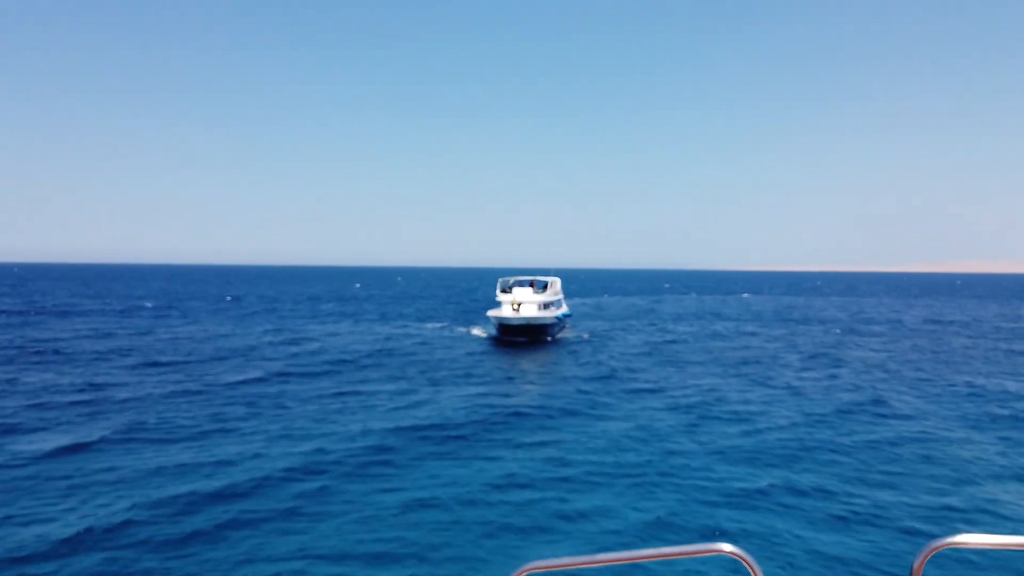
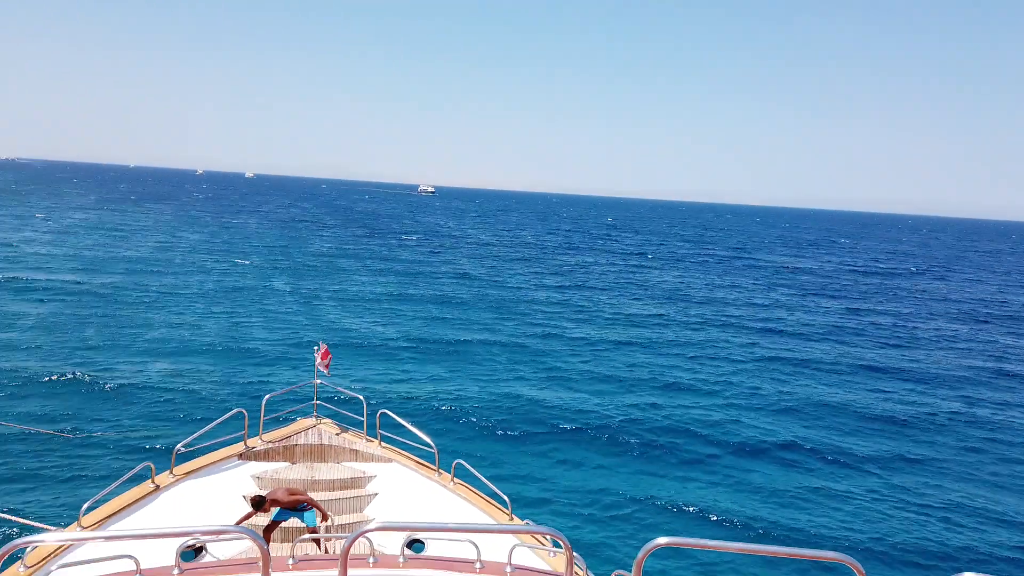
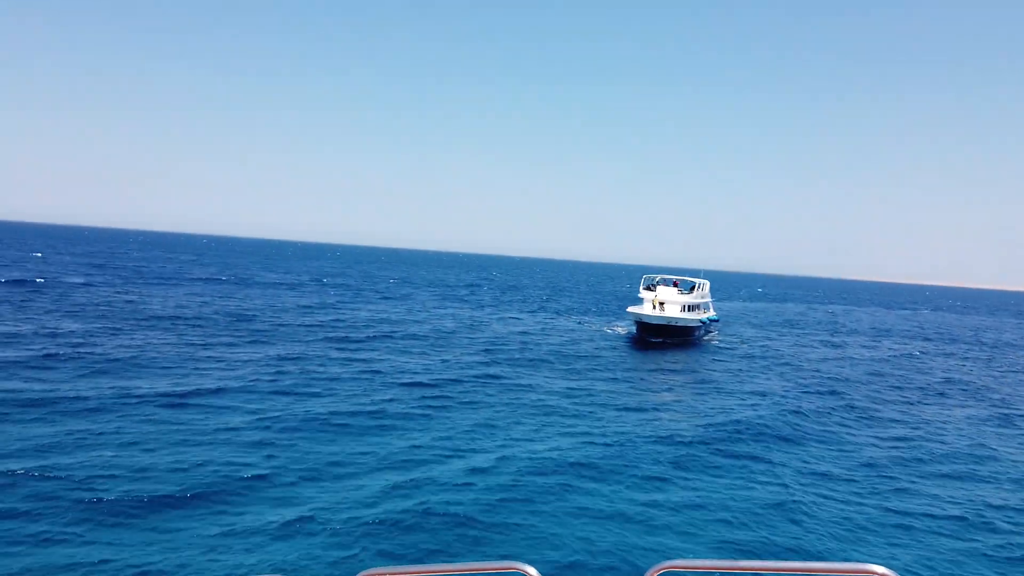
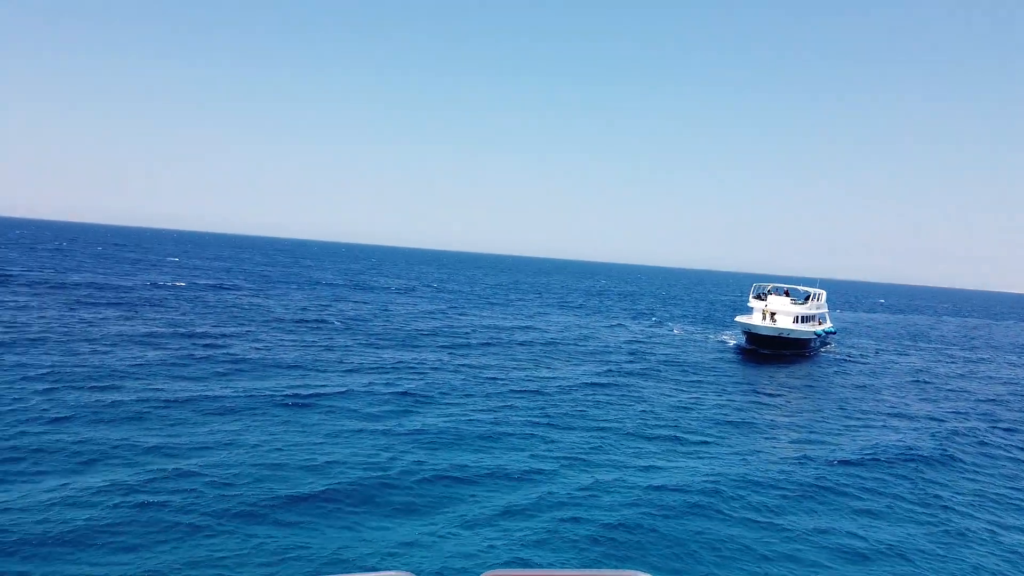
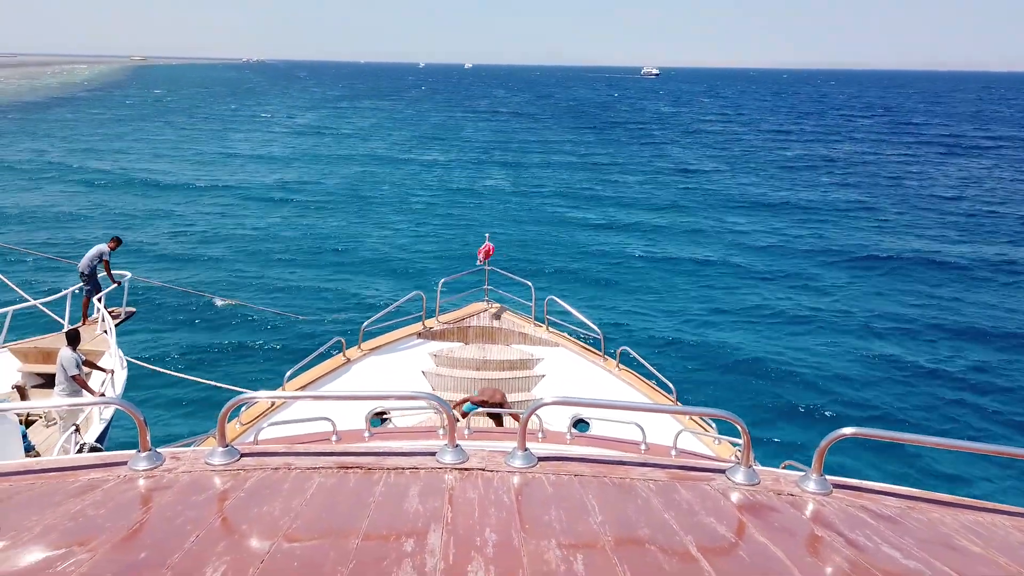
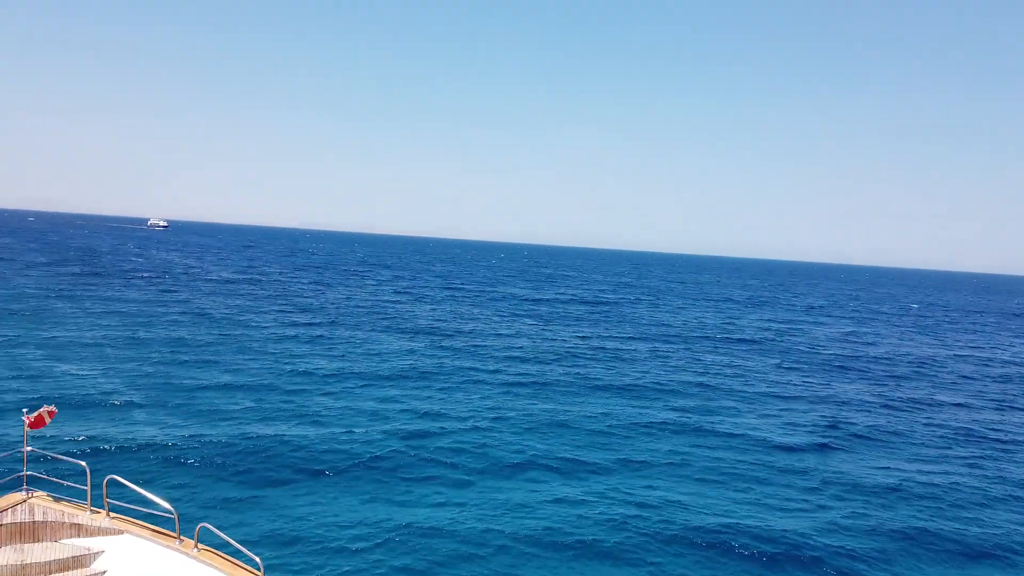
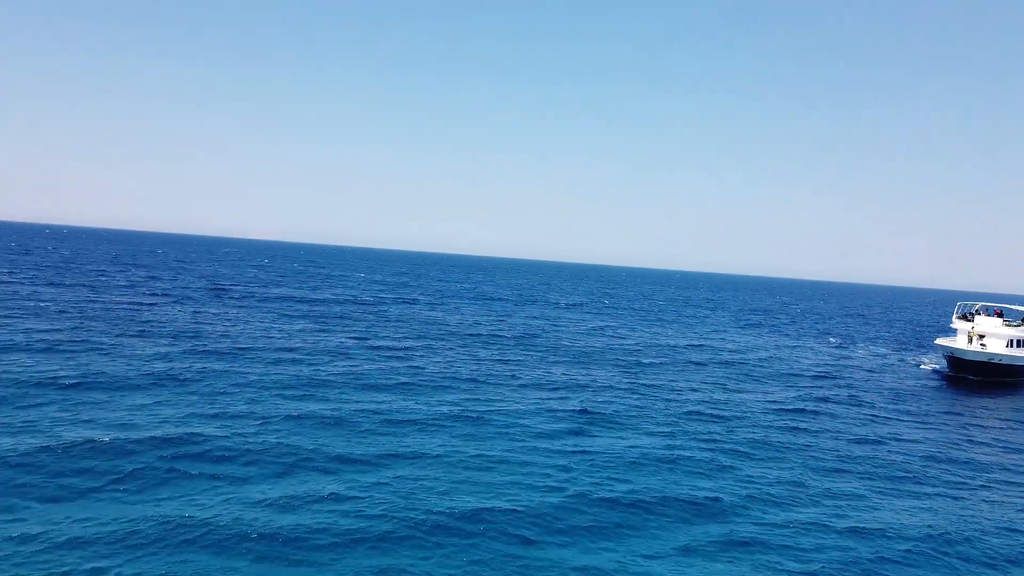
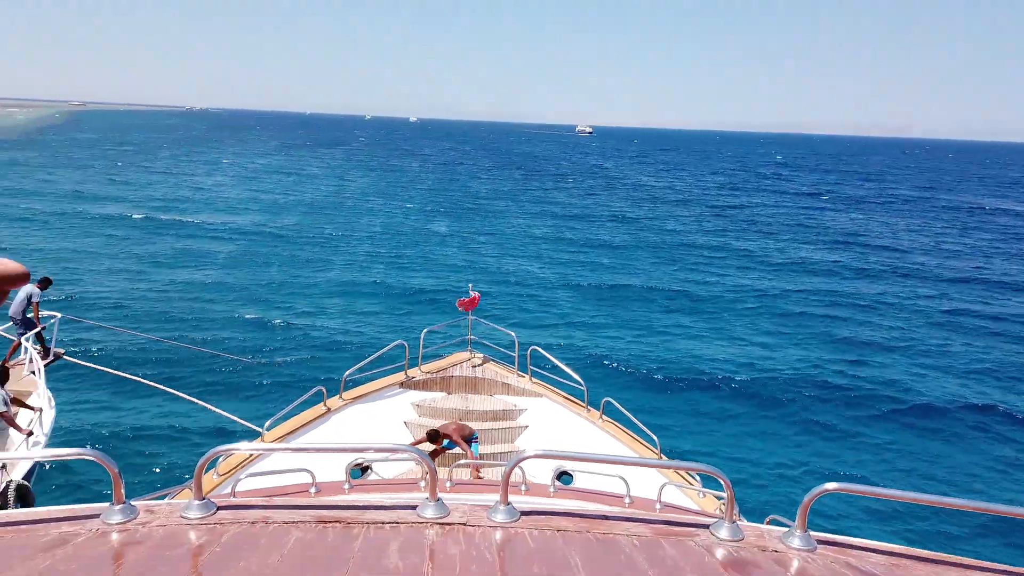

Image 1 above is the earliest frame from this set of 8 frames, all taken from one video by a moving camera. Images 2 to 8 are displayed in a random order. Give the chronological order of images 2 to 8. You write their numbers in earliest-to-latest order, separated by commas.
3, 4, 7, 6, 2, 8, 5
